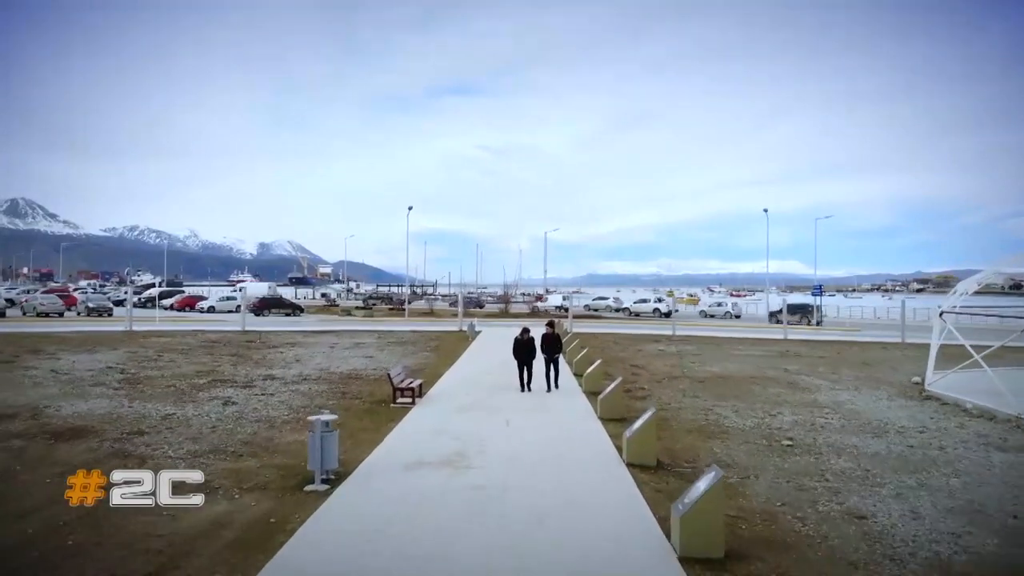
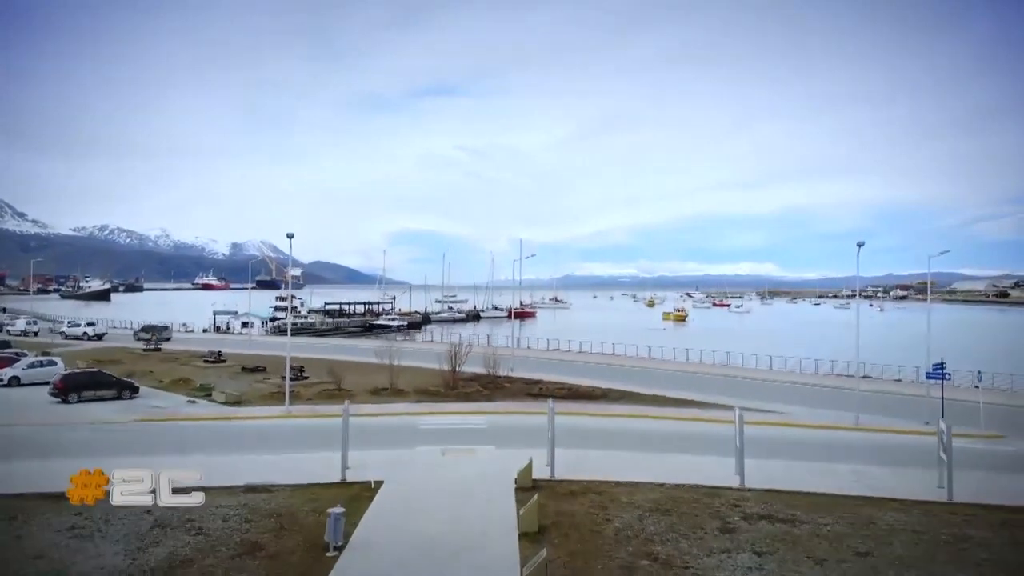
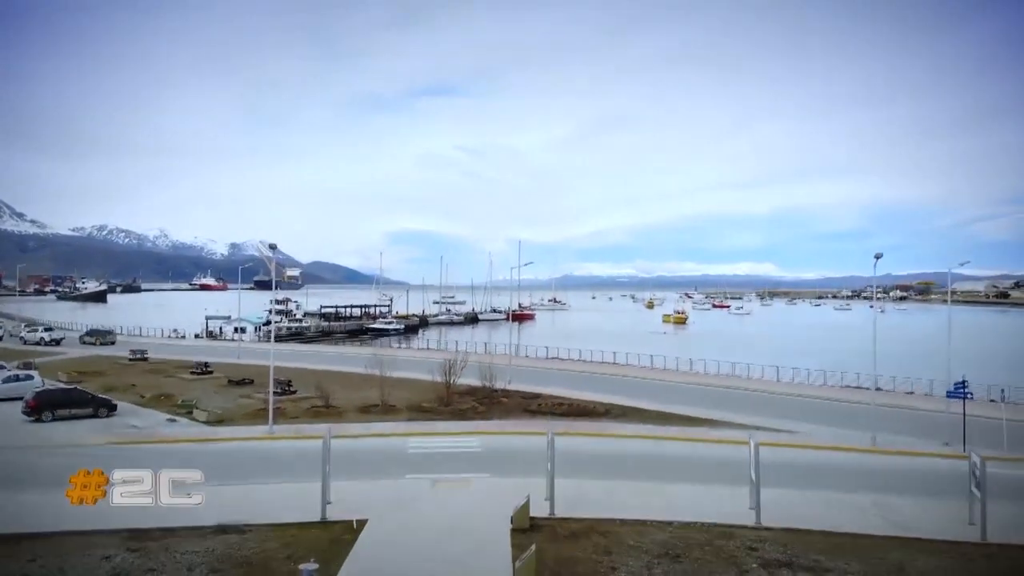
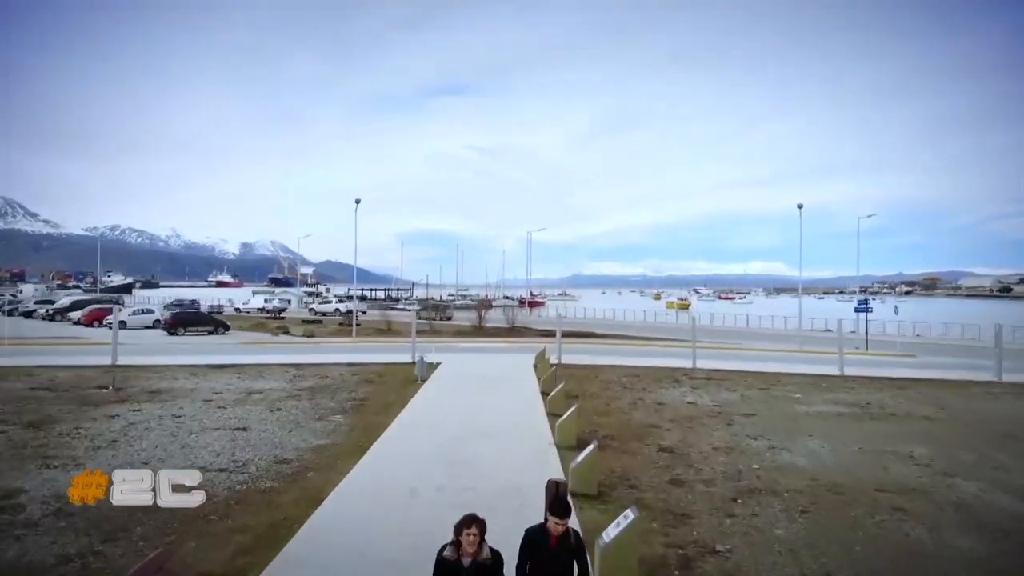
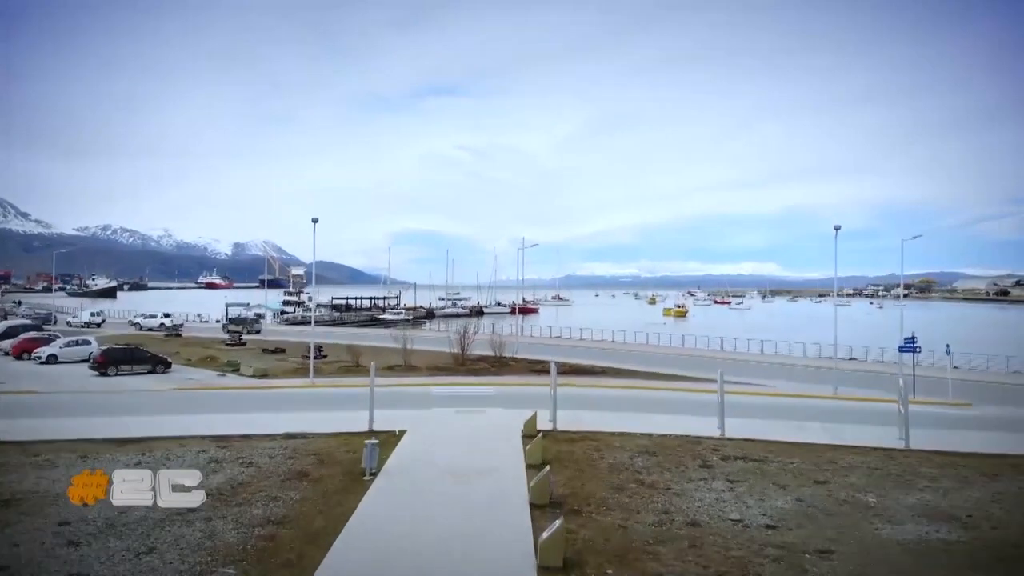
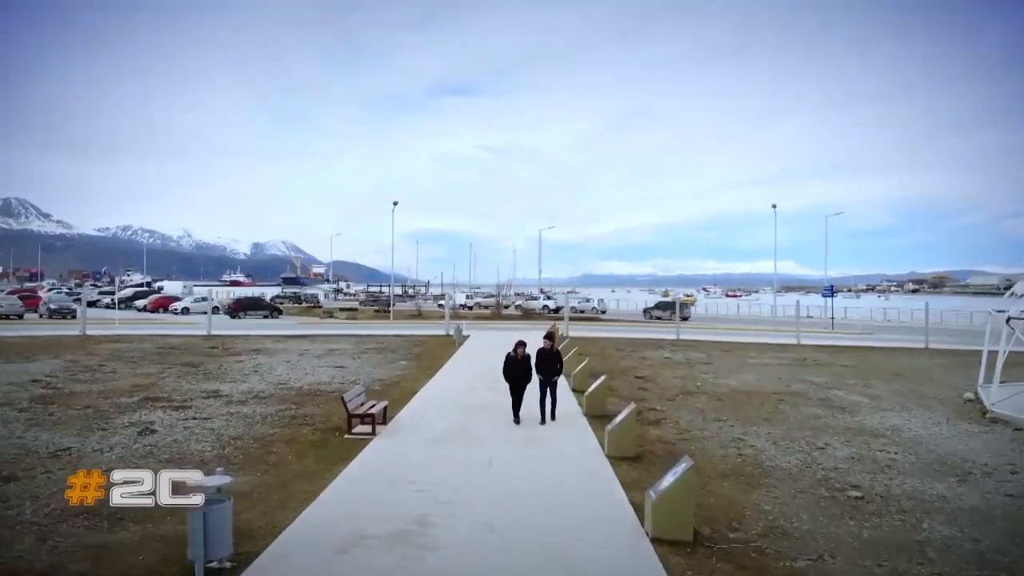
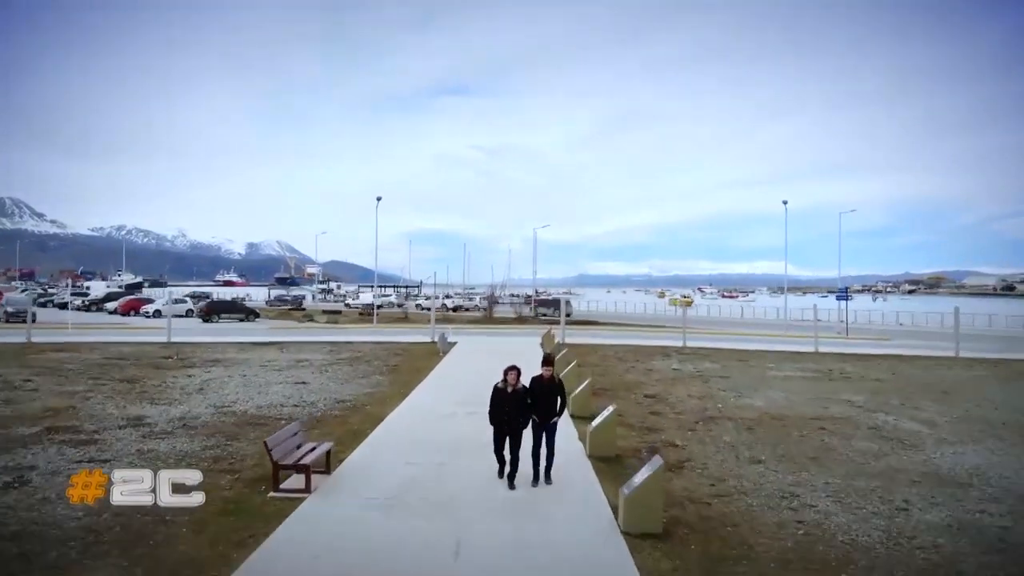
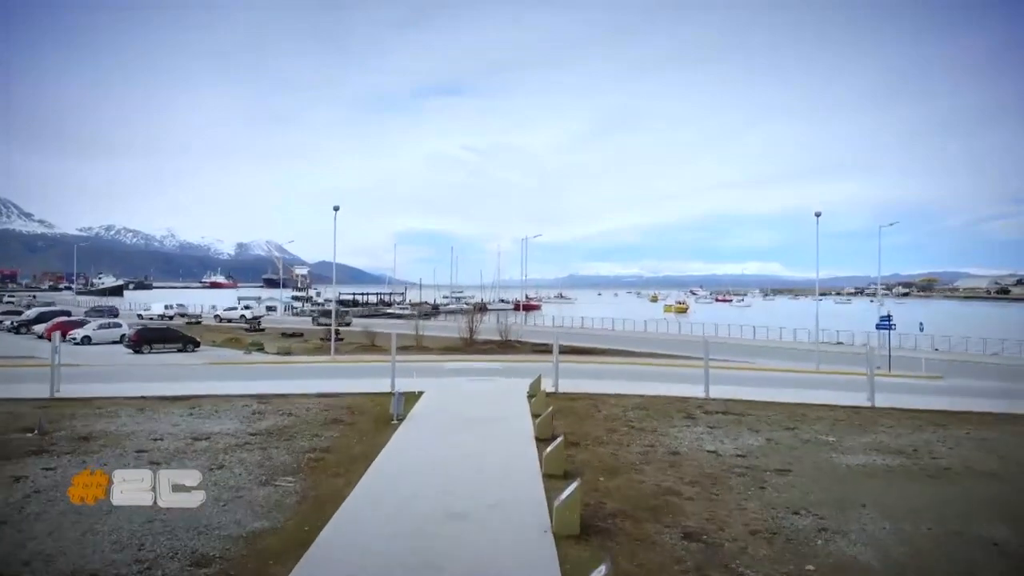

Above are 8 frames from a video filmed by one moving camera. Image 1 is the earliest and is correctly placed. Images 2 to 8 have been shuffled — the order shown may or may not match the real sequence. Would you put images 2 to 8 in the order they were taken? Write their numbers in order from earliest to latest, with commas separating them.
6, 7, 4, 8, 5, 2, 3
